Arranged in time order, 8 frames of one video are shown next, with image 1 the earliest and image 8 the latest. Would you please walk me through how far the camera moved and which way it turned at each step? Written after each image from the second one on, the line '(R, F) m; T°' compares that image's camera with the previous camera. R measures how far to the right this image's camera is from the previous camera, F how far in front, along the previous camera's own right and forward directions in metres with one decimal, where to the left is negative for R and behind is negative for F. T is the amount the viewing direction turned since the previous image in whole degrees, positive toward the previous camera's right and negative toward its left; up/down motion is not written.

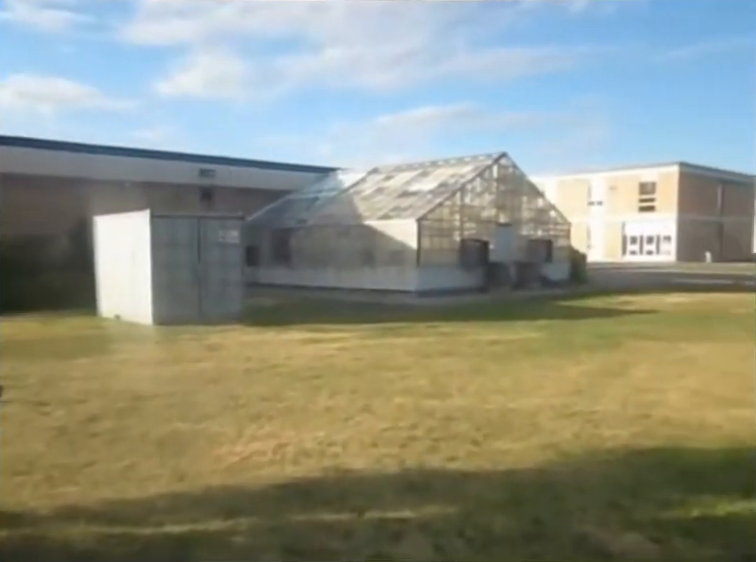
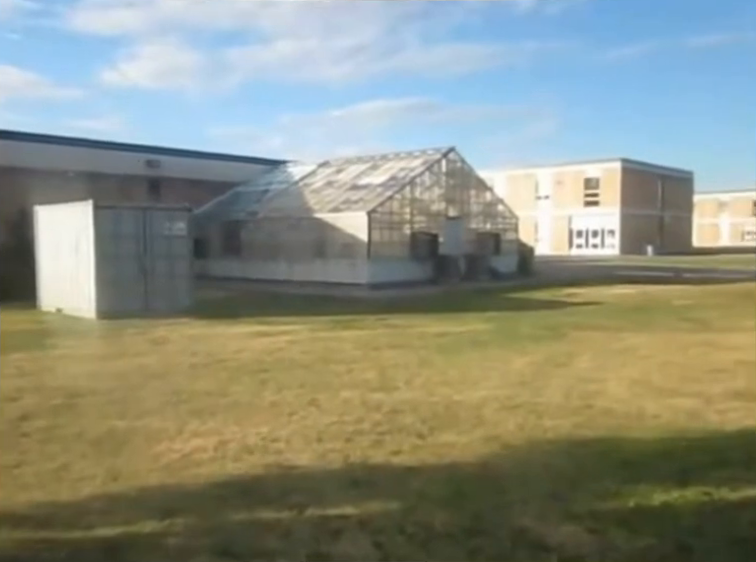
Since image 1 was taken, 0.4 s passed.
(0.0, 0.0) m; +4°
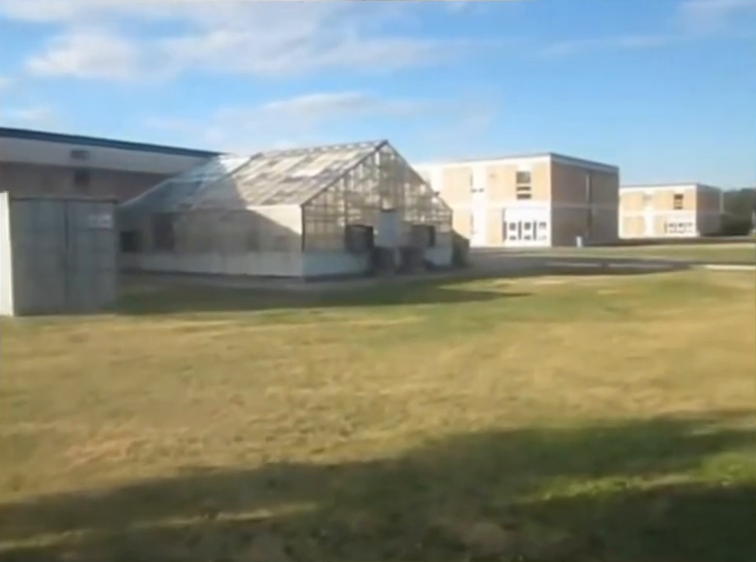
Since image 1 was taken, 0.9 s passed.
(+0.1, +0.1) m; +5°
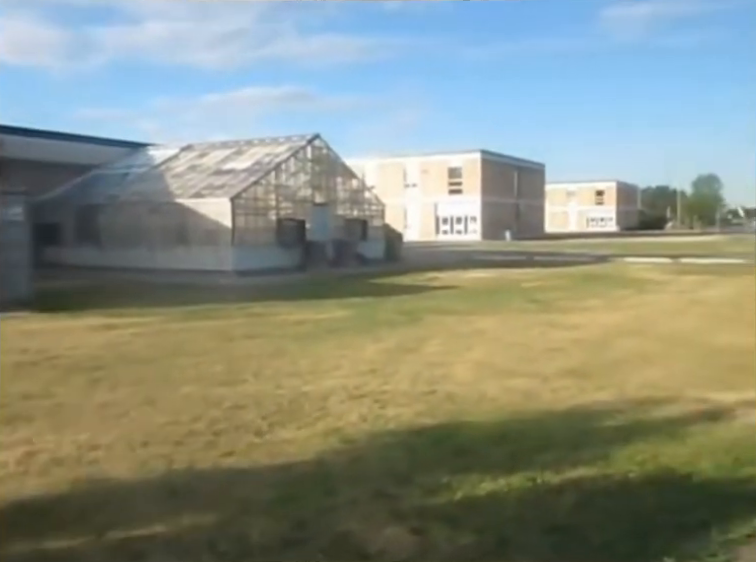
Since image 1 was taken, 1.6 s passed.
(+0.1, +0.1) m; +5°
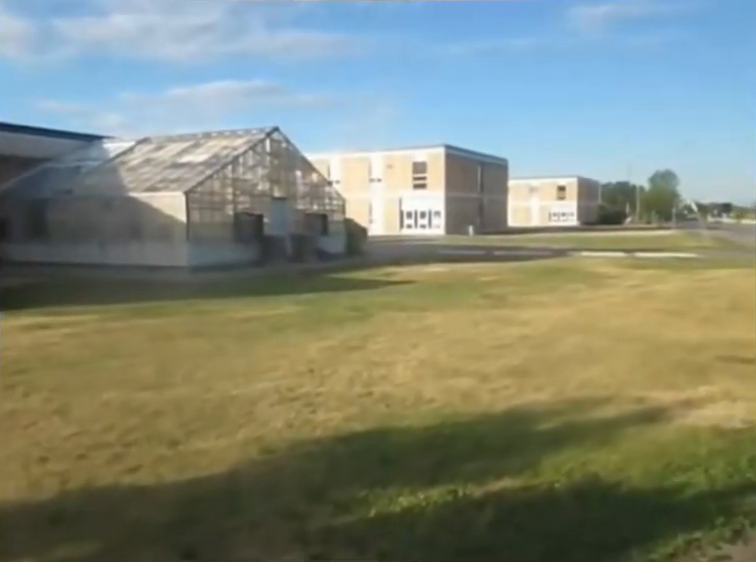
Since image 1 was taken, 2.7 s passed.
(+0.3, +0.3) m; +3°
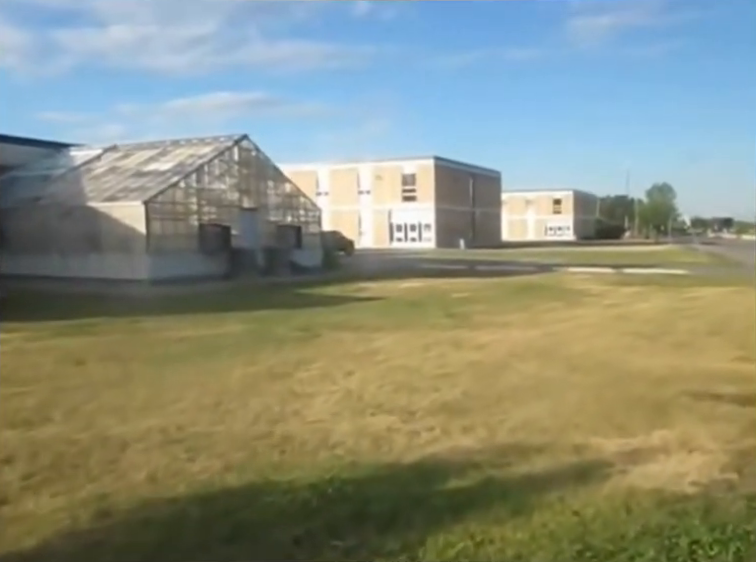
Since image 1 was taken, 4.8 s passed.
(+0.7, +1.0) m; +1°
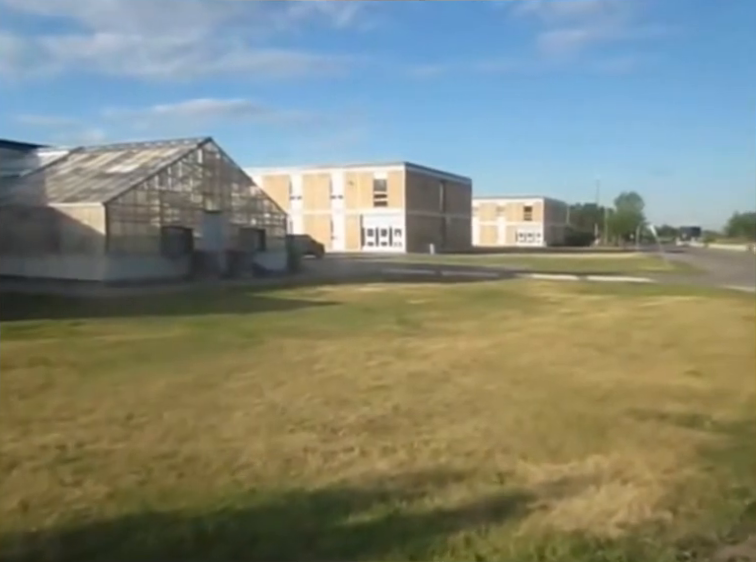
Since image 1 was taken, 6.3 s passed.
(+0.4, +0.5) m; +2°
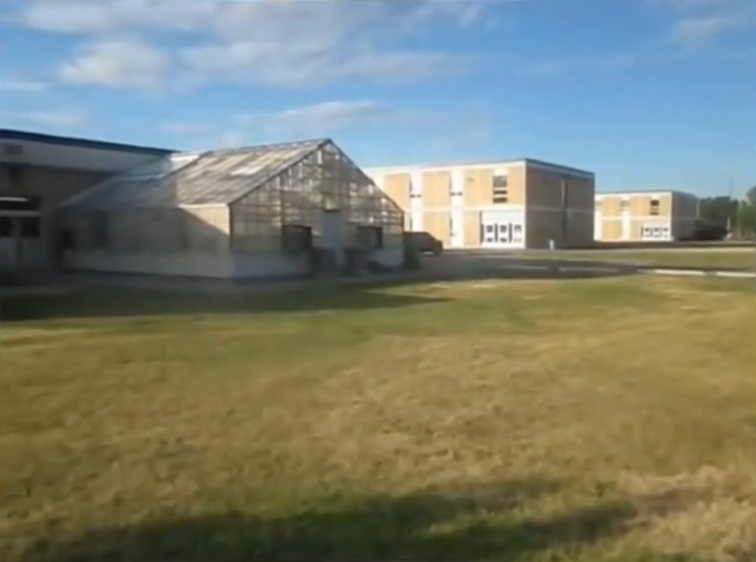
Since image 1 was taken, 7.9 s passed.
(+0.2, +0.2) m; -9°
